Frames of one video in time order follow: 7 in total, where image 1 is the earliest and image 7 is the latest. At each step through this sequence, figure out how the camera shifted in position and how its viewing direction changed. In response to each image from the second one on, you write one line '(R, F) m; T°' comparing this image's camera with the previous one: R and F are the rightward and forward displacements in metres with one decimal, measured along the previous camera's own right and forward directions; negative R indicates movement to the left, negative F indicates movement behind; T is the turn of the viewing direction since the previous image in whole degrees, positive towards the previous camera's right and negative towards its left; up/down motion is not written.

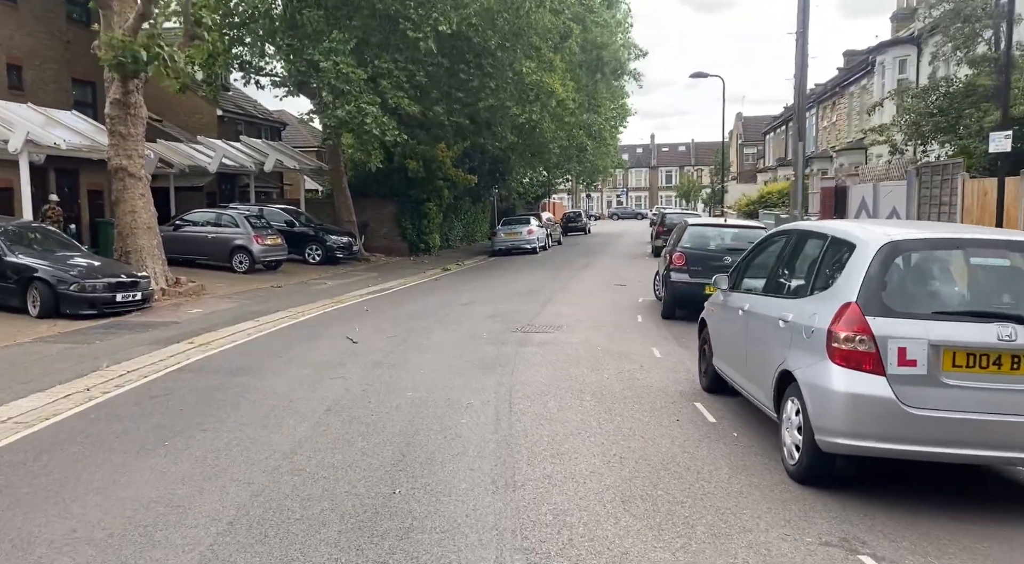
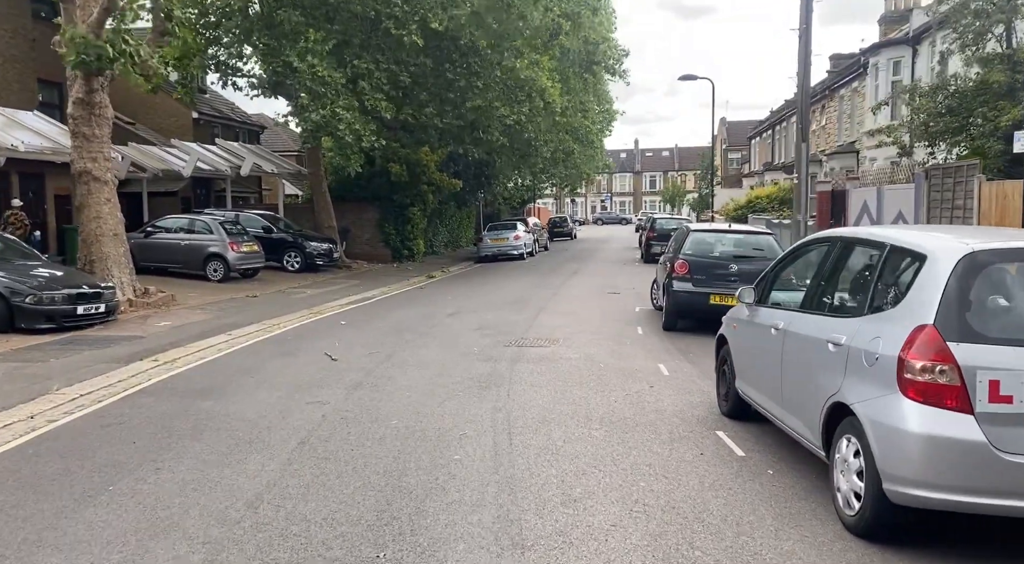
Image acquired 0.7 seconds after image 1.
(-0.1, +0.8) m; +1°
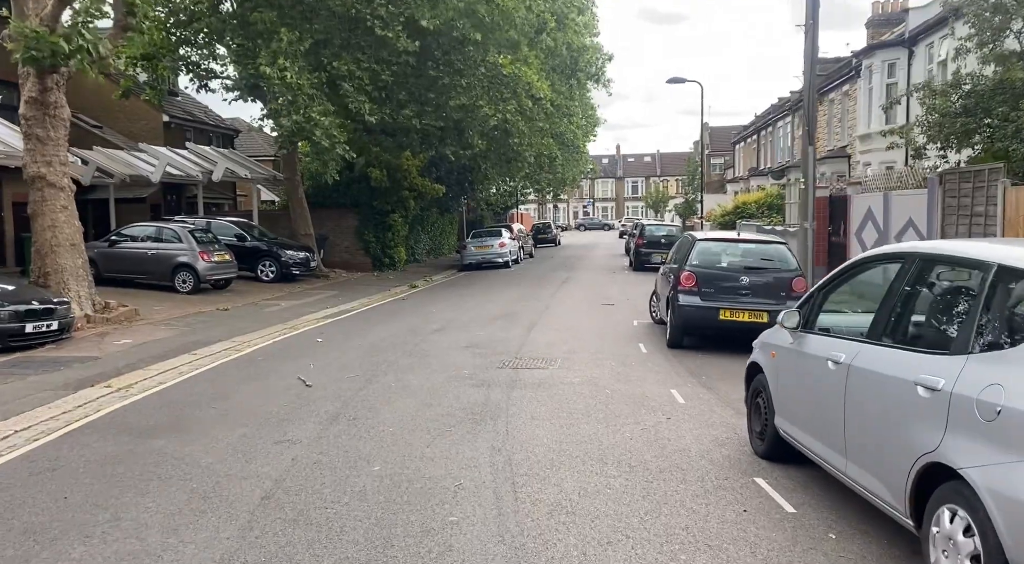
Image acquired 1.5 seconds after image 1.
(-0.2, +0.9) m; +2°
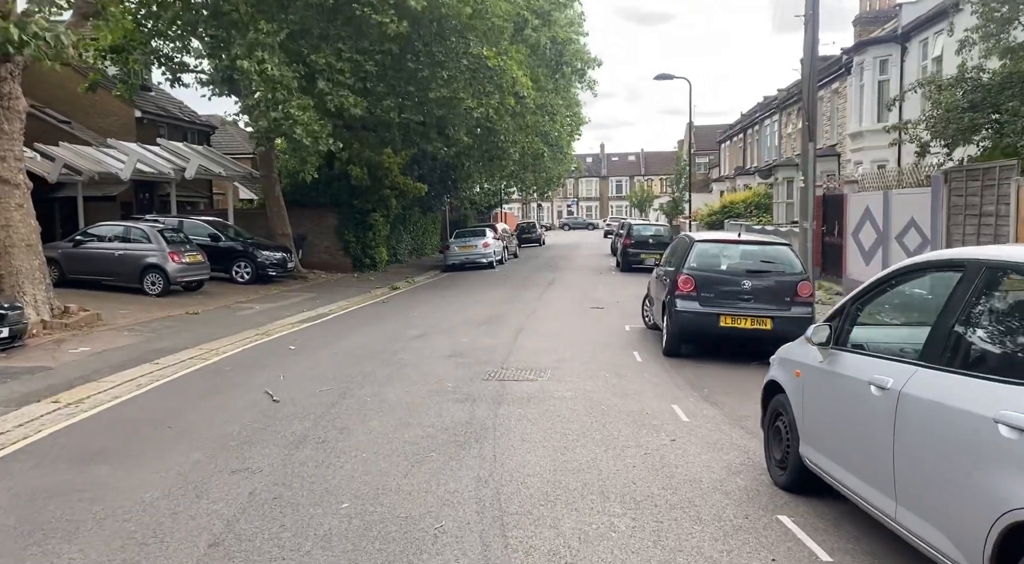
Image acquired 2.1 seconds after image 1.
(0.0, +0.7) m; +1°
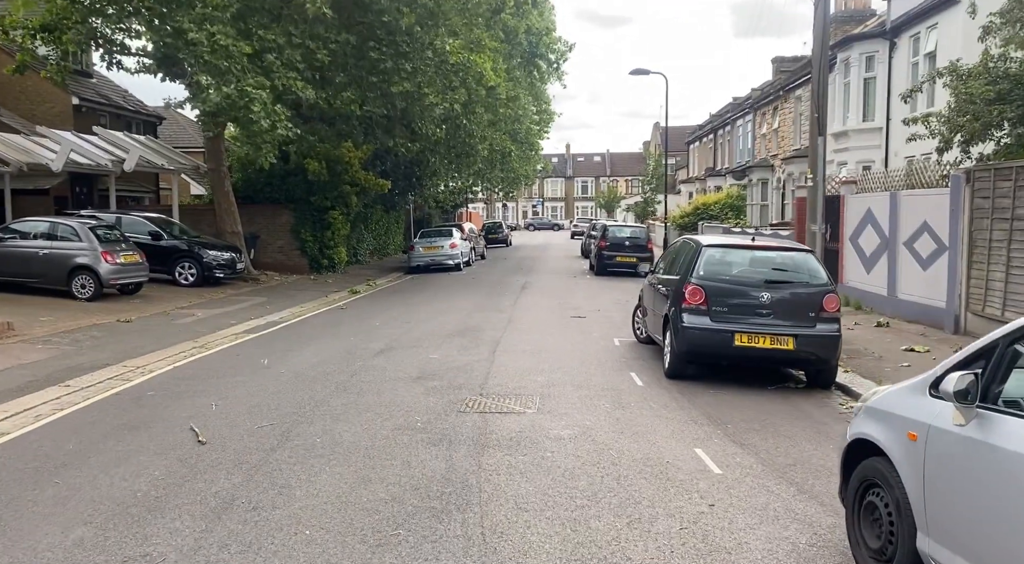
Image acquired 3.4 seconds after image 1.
(-0.2, +1.4) m; +3°
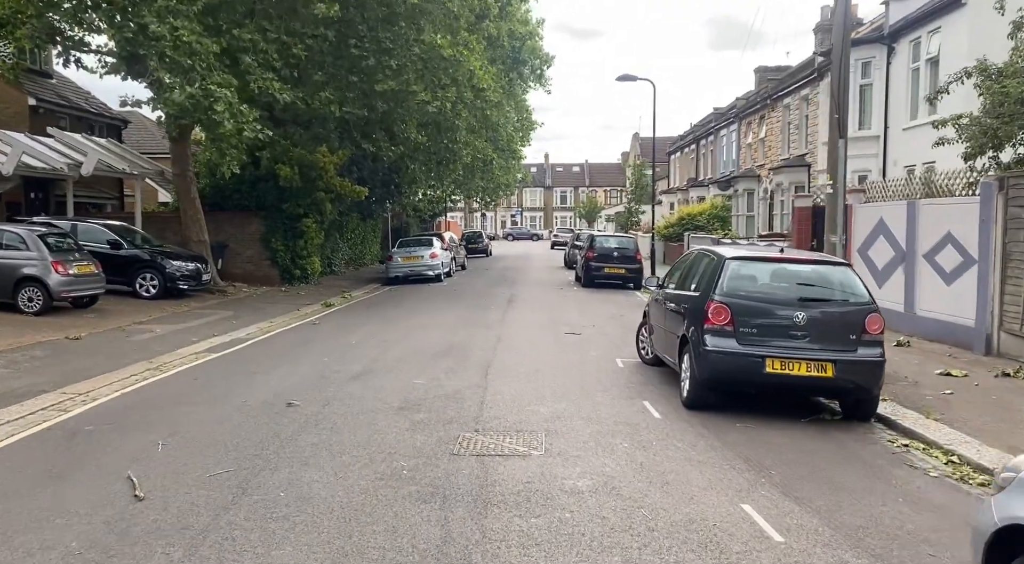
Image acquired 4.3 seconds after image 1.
(-0.2, +1.1) m; +2°
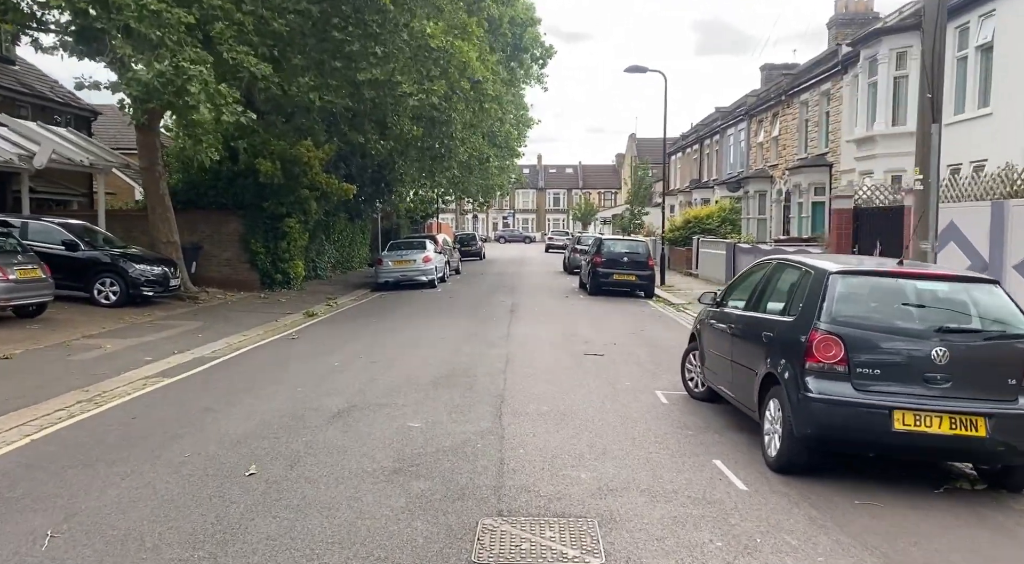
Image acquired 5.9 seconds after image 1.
(-0.3, +1.9) m; +1°
